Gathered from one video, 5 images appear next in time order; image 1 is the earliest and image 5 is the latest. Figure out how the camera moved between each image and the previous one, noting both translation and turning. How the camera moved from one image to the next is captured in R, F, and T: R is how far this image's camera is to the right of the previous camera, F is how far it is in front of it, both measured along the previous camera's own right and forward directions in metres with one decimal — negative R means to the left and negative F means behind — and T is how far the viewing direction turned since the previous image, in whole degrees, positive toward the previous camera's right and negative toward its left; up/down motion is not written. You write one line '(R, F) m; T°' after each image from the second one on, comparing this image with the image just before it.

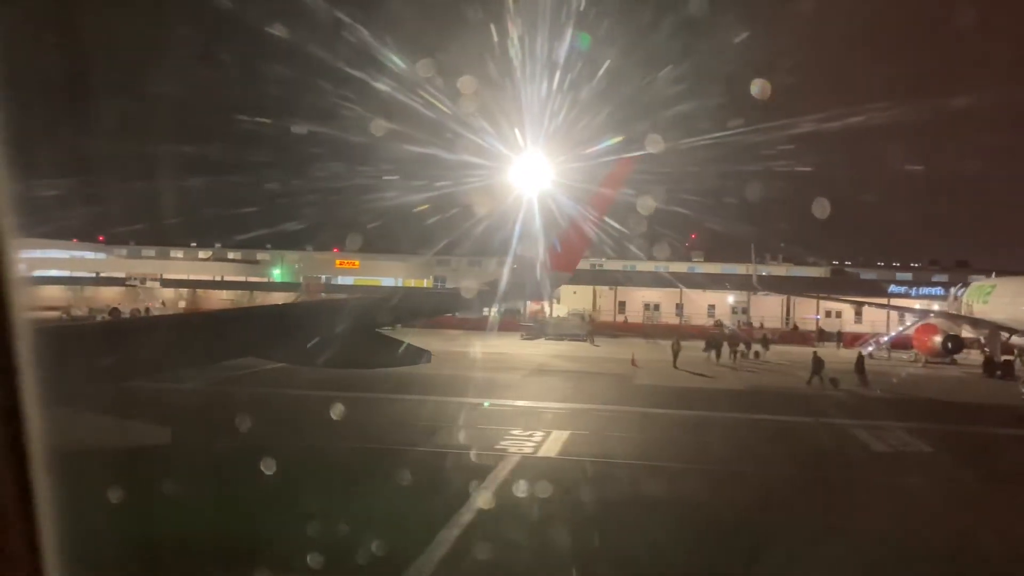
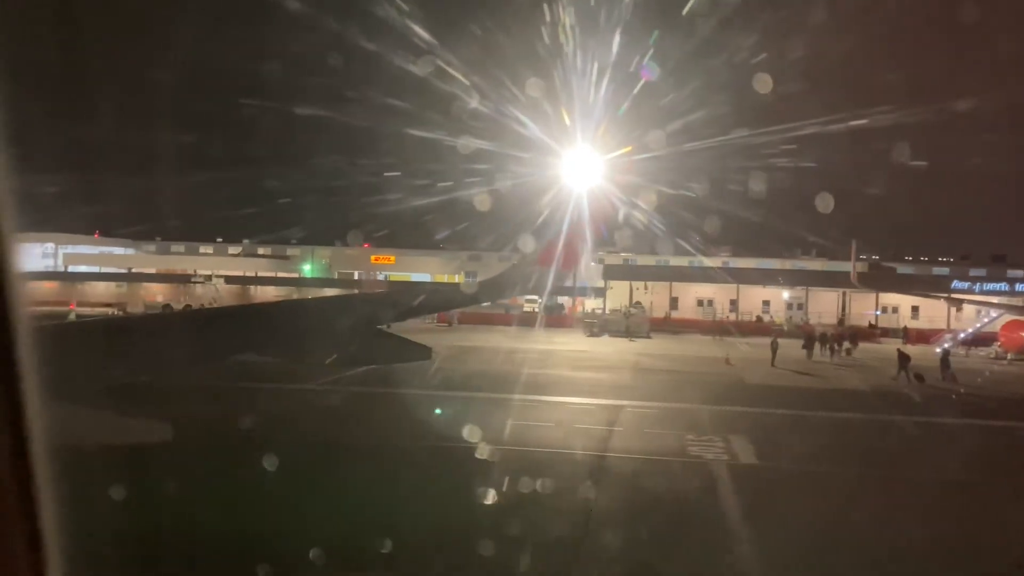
(-1.5, +1.0) m; 0°
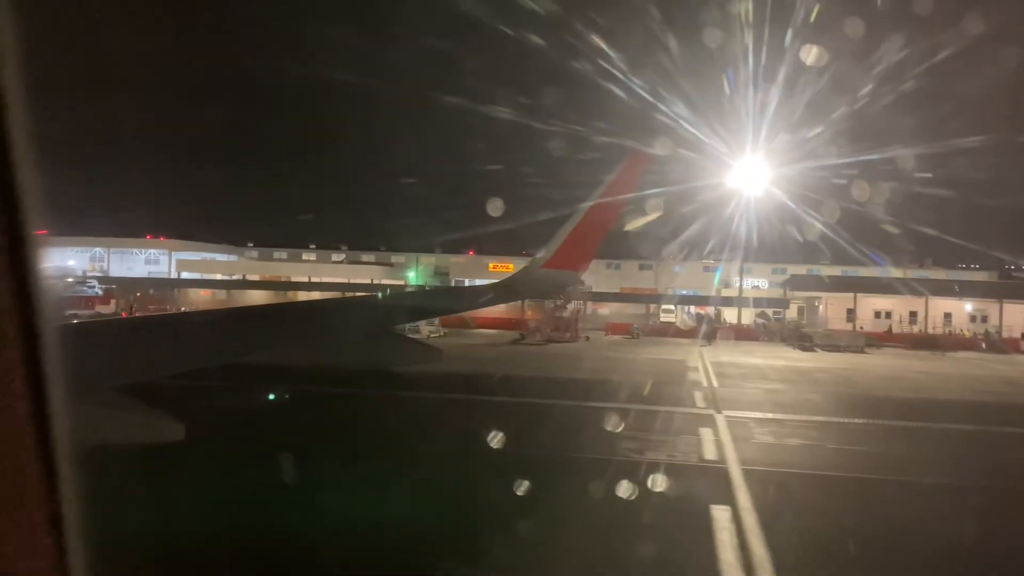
(-2.4, +2.6) m; -4°
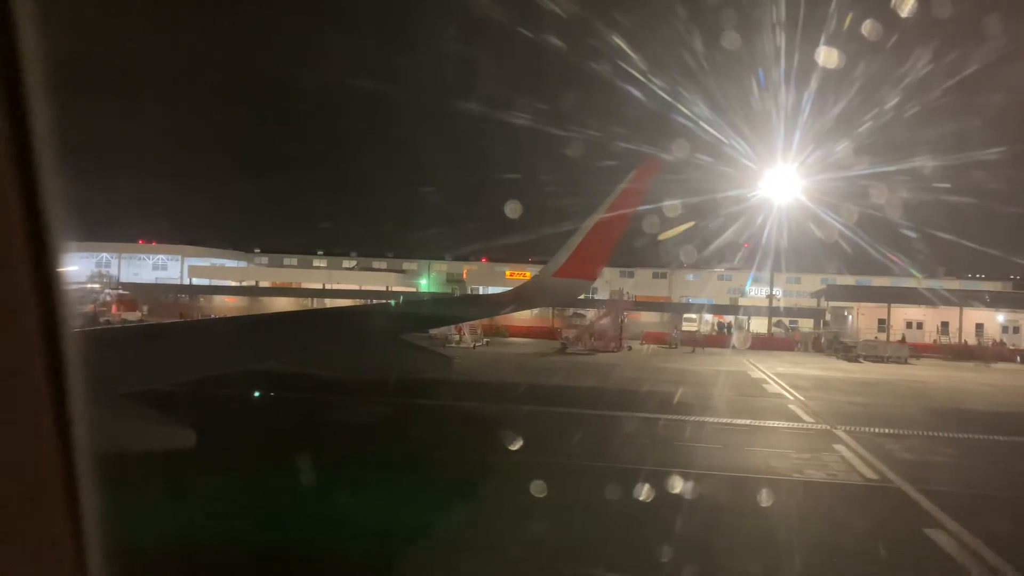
(-0.4, +0.4) m; 0°
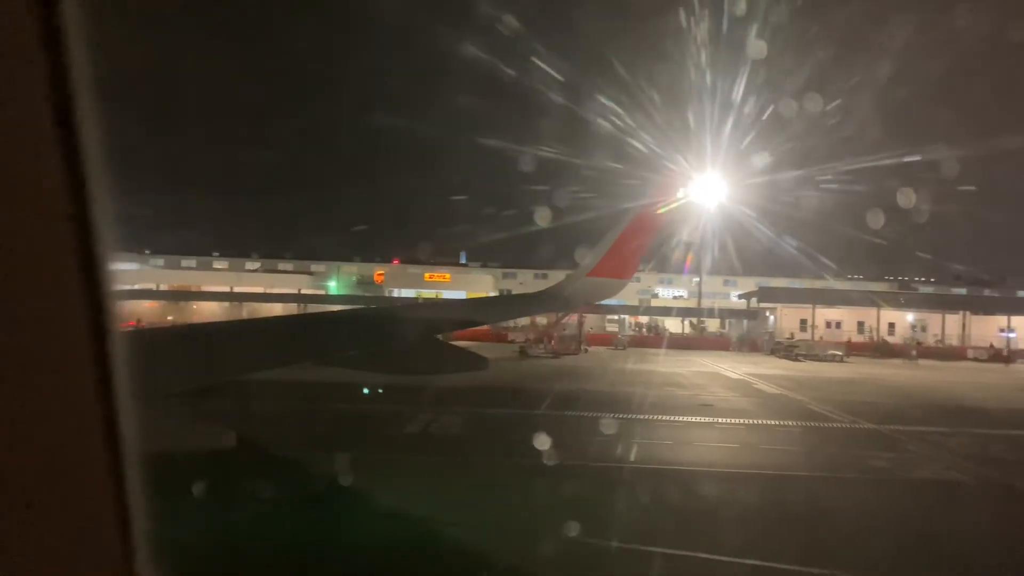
(-0.1, -1.1) m; +3°
